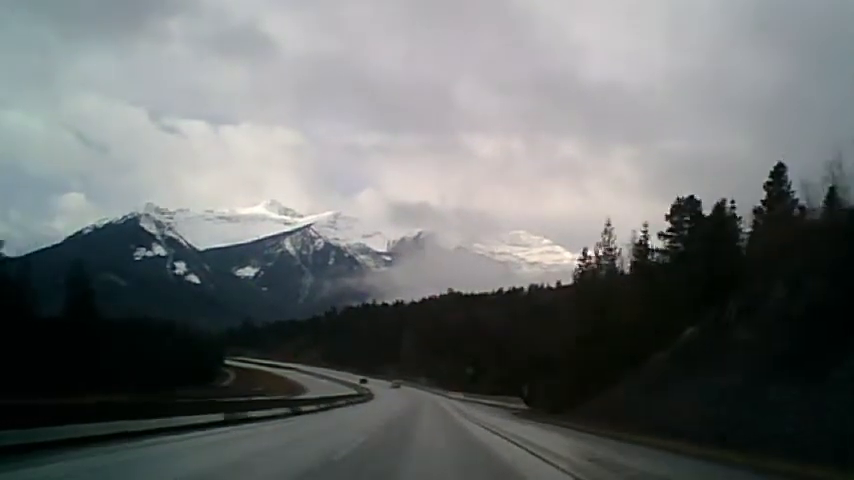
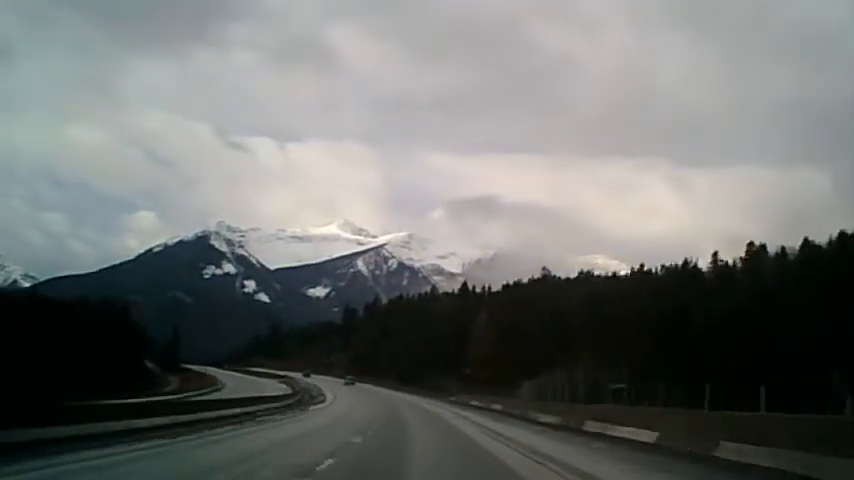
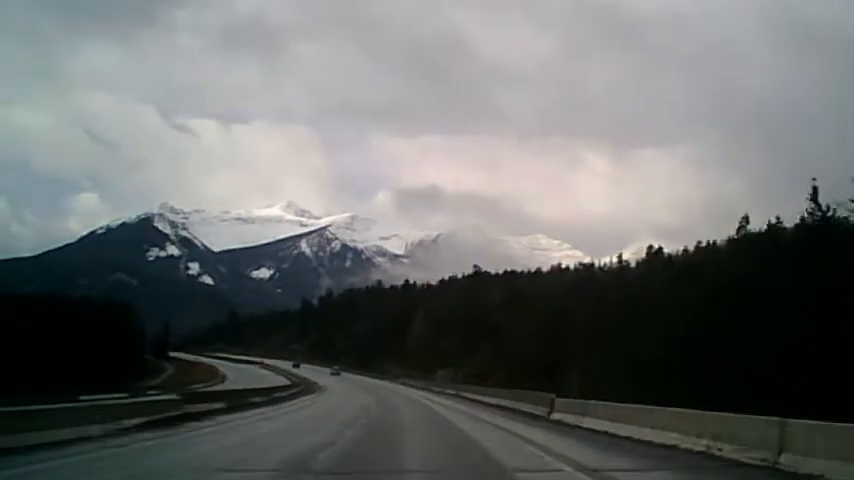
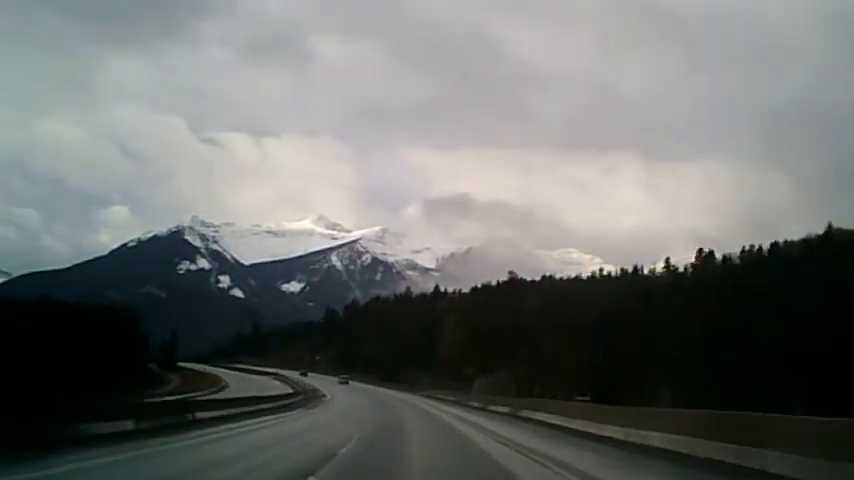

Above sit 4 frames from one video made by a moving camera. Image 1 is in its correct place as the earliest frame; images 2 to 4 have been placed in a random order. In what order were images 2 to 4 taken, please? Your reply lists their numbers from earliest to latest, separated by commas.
3, 4, 2
